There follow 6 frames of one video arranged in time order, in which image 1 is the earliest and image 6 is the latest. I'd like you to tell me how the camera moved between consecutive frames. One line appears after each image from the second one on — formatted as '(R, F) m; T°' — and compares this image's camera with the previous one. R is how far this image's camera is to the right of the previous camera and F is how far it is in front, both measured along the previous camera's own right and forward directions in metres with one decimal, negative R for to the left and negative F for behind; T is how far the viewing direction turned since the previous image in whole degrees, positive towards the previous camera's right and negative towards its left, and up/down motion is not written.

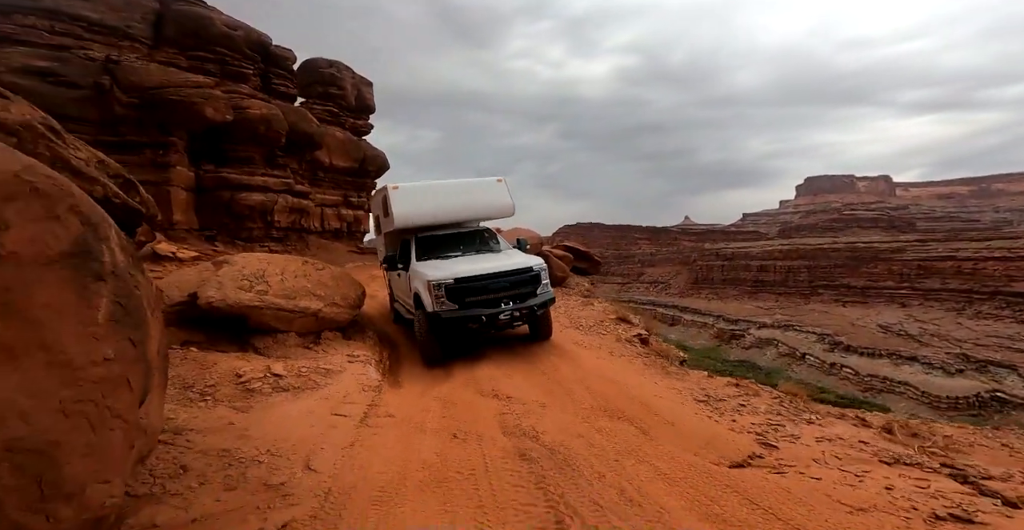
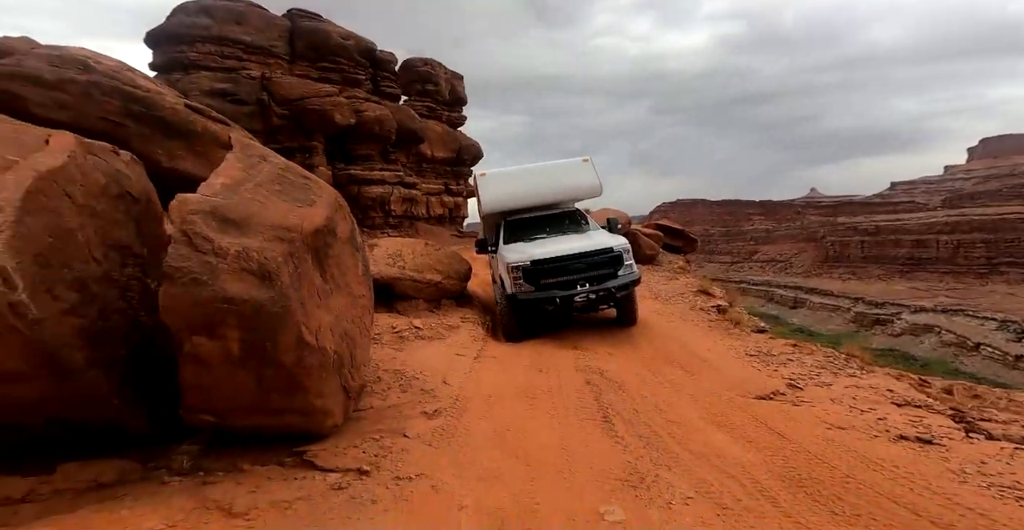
(+0.3, -2.1) m; -10°
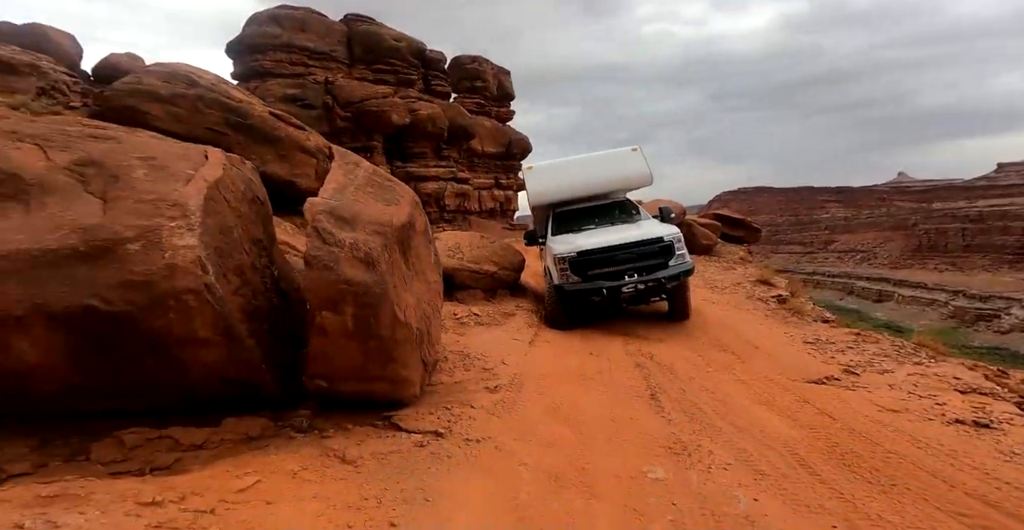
(-0.1, -0.6) m; -5°
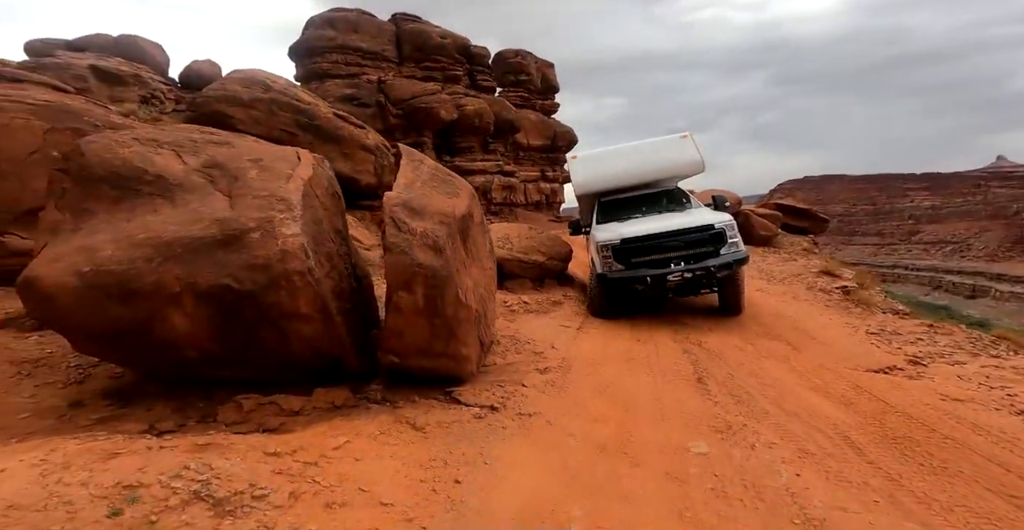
(0.0, -0.4) m; -5°
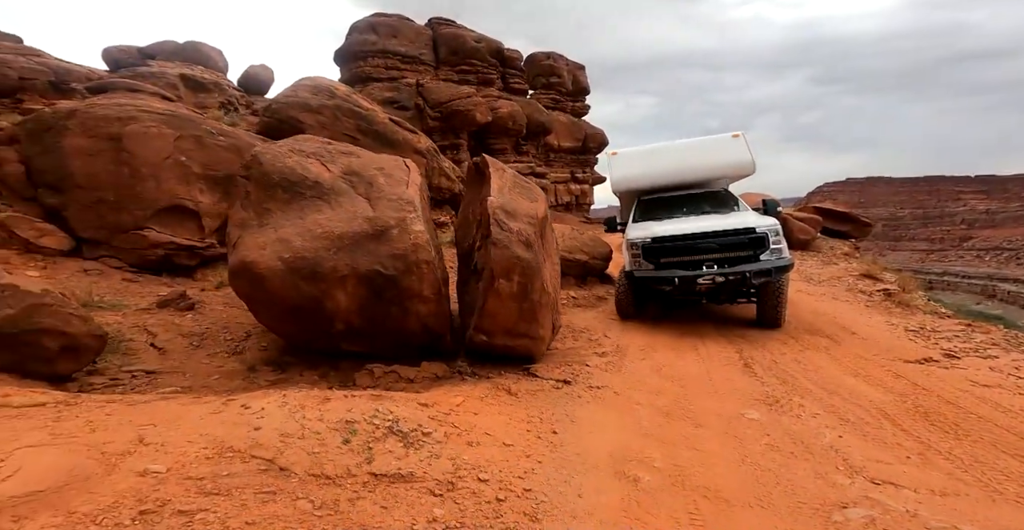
(-0.5, -0.8) m; -2°
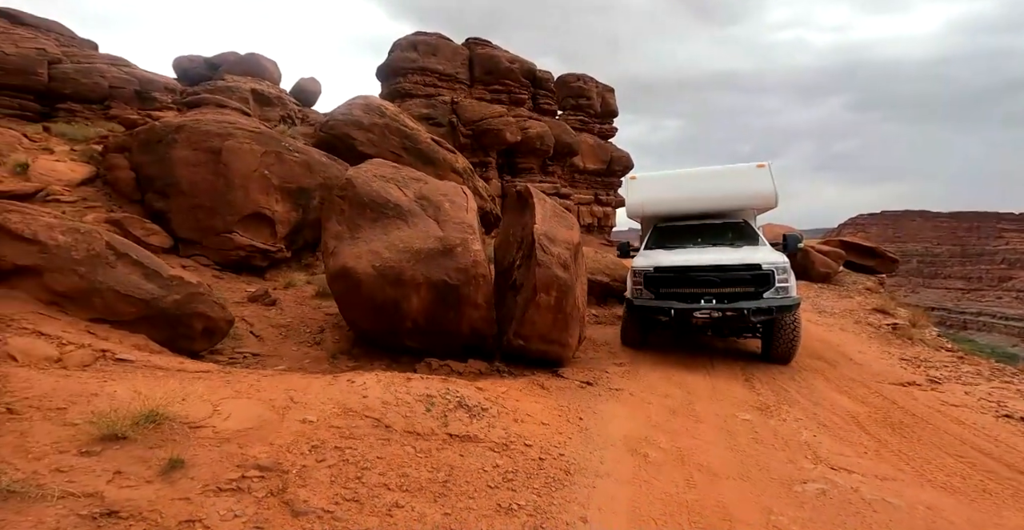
(-0.2, -1.0) m; -2°
